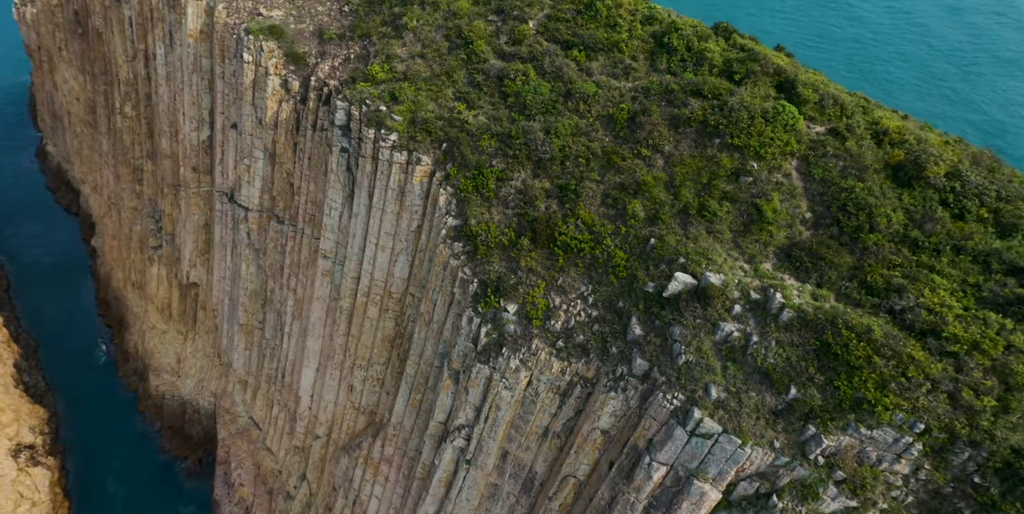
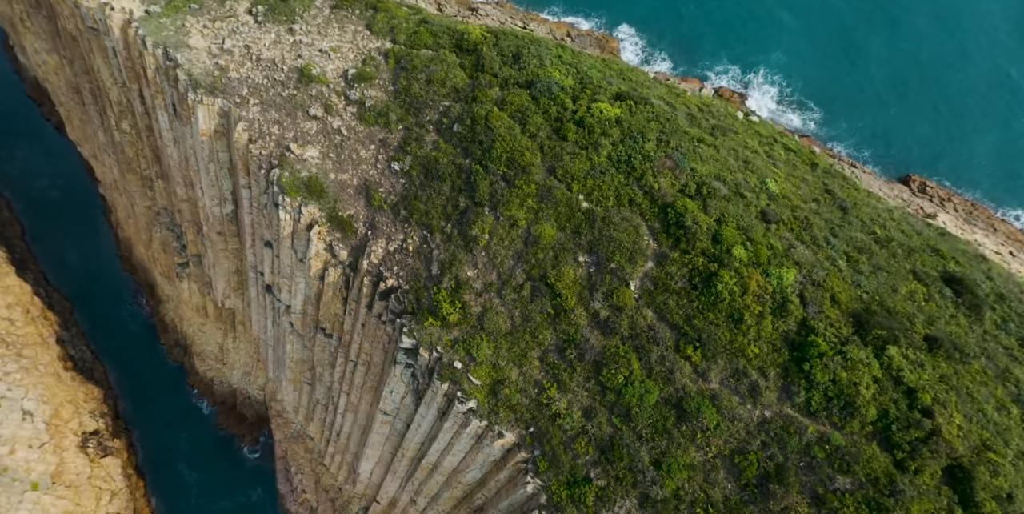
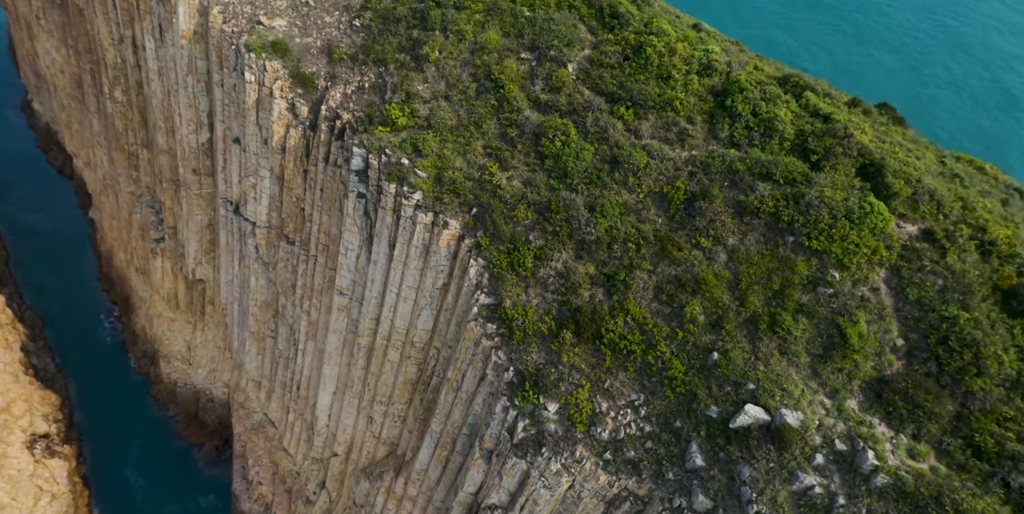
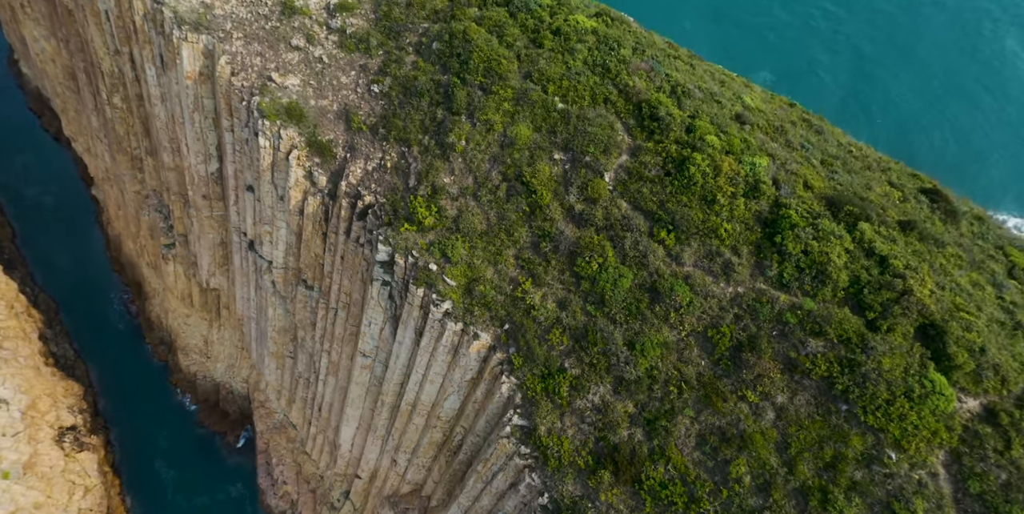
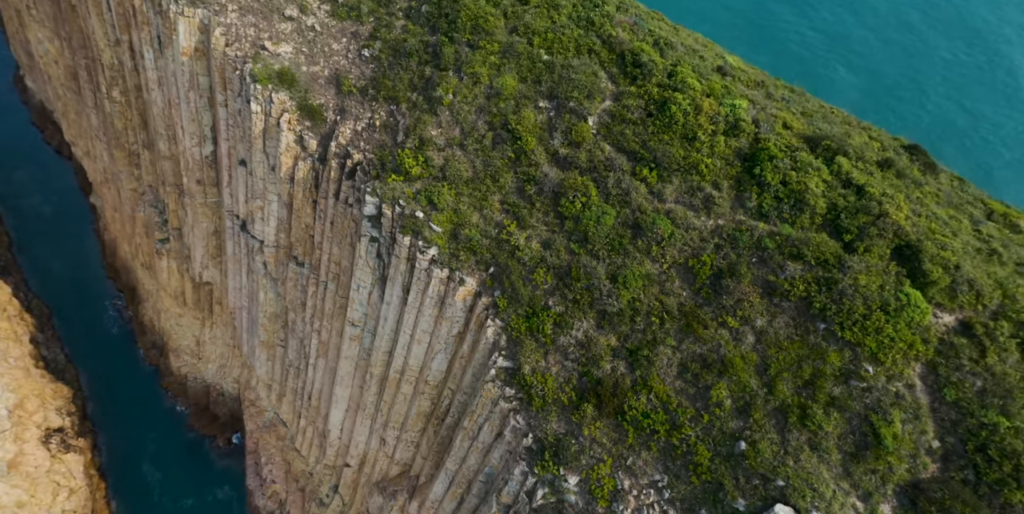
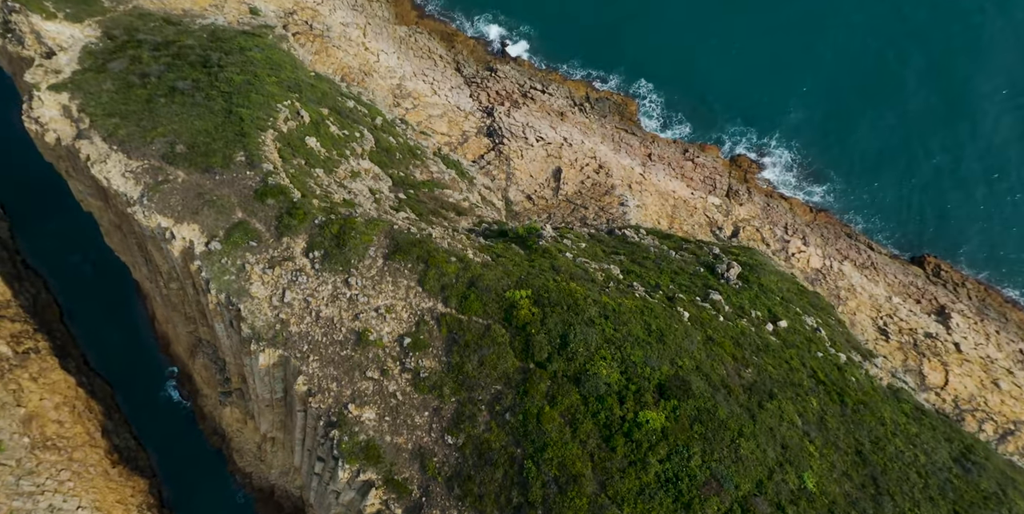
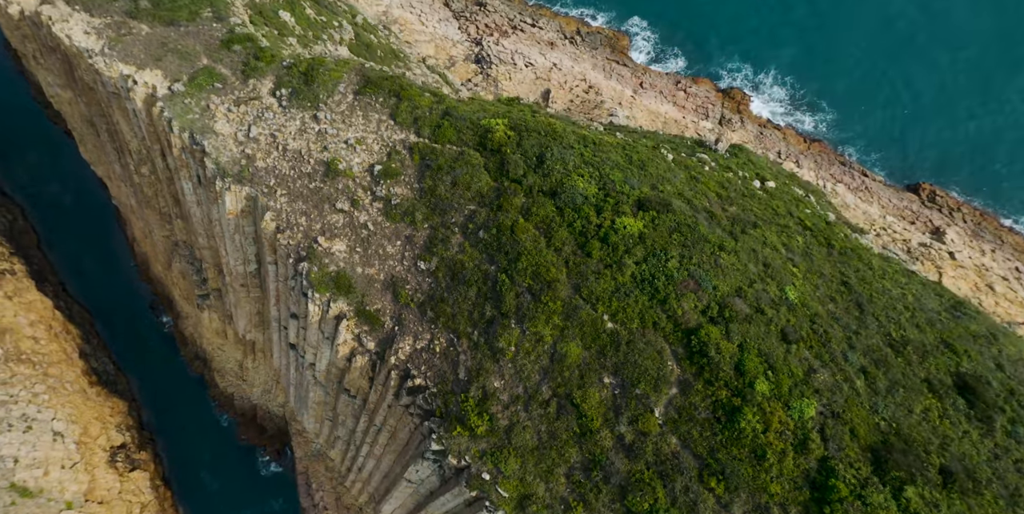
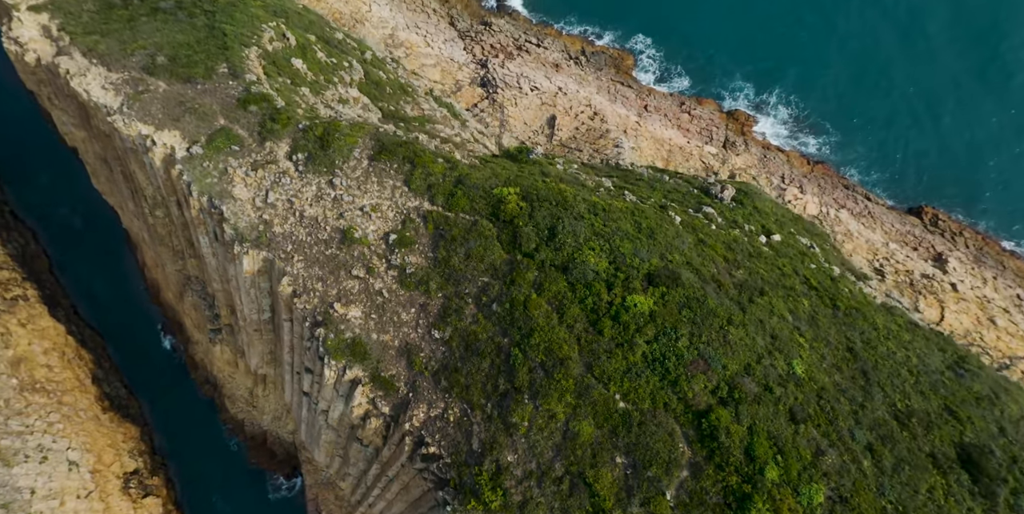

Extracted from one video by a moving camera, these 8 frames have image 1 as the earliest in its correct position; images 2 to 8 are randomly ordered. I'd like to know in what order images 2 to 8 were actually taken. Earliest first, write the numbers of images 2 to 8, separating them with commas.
3, 5, 4, 2, 7, 8, 6
